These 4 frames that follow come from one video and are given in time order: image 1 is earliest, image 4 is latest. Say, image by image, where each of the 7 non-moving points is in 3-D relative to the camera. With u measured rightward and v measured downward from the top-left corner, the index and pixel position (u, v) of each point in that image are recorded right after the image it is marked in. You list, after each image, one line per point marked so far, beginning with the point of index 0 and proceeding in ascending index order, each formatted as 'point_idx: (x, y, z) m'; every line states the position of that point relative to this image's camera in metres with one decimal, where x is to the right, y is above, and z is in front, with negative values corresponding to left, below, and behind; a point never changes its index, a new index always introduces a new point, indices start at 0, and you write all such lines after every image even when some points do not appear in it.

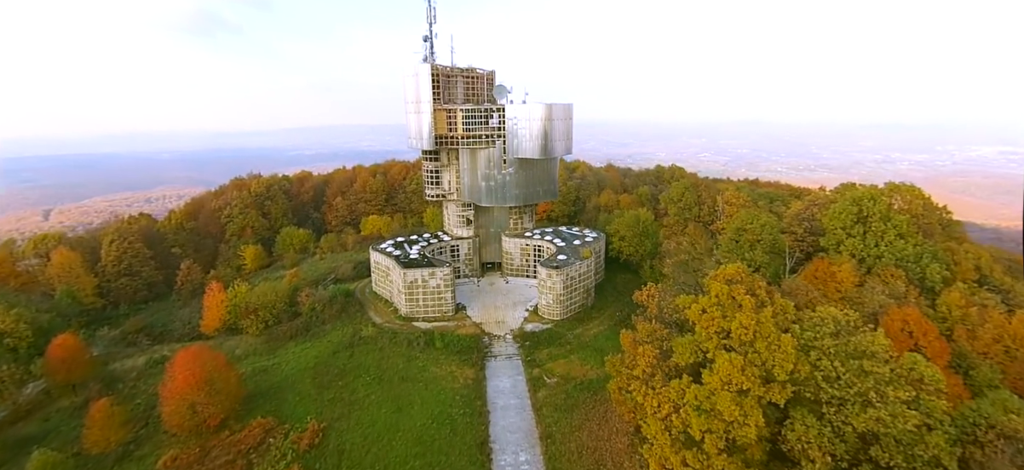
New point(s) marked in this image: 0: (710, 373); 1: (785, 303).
0: (+6.3, -4.4, +13.6) m
1: (+9.4, -2.4, +14.6) m
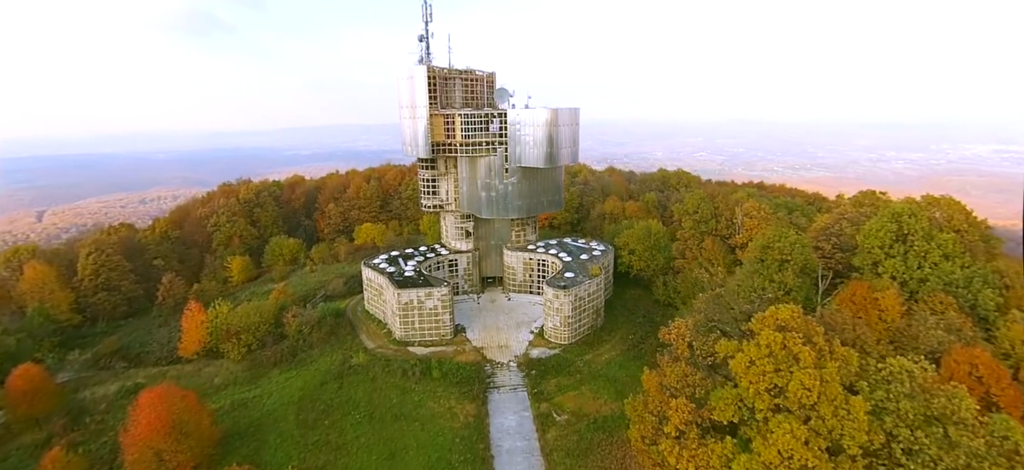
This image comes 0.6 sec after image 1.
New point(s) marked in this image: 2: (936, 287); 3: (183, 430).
0: (+6.7, -5.5, +11.3) m
1: (+9.7, -3.4, +12.4) m
2: (+19.7, -2.4, +19.8) m
3: (-14.9, -8.8, +19.4) m
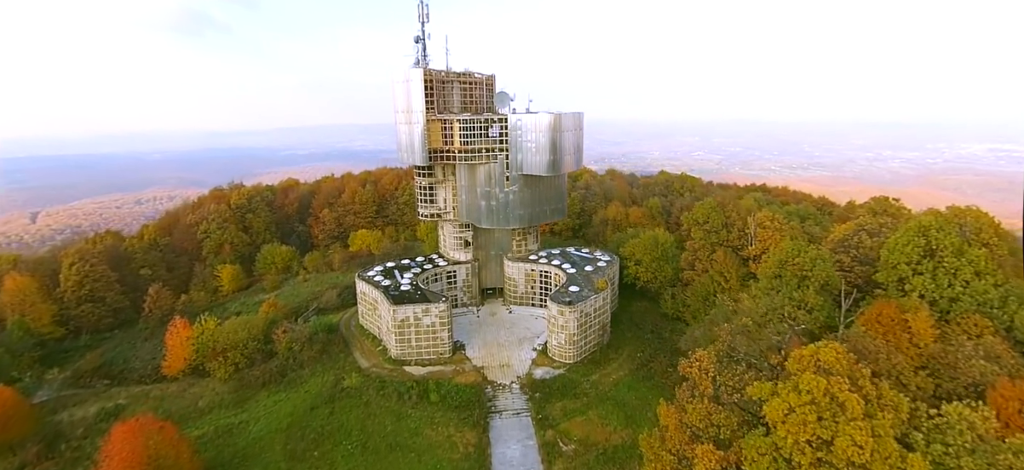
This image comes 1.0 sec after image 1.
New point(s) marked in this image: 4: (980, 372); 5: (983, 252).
0: (+6.9, -6.2, +9.9) m
1: (+9.9, -4.2, +11.0) m
2: (+19.9, -3.1, +18.5) m
3: (-14.7, -9.7, +17.9) m
4: (+16.2, -4.8, +14.8) m
5: (+21.6, -0.8, +19.6) m
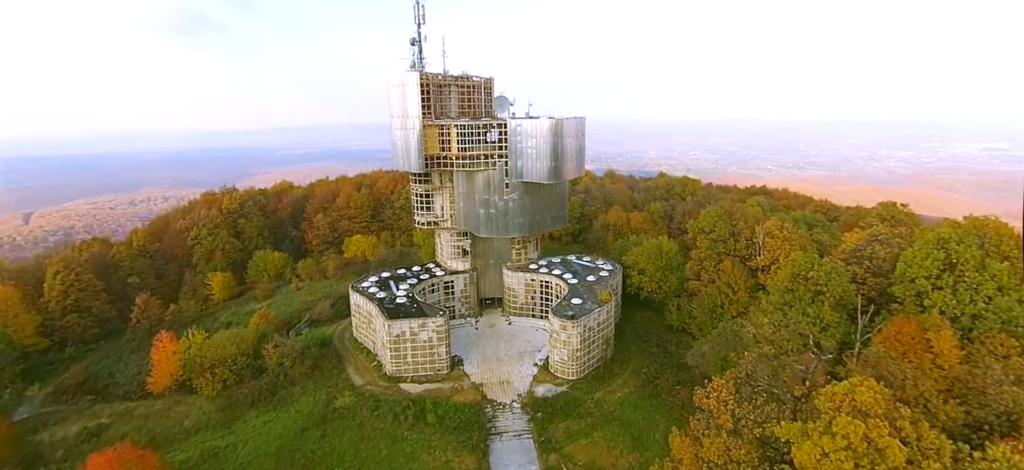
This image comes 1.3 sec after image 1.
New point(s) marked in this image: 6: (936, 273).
0: (+7.0, -6.9, +9.0) m
1: (+10.0, -4.8, +10.1) m
2: (+19.9, -3.7, +17.6) m
3: (-14.6, -10.4, +16.8) m
4: (+16.3, -5.4, +13.9) m
5: (+21.6, -1.4, +18.7) m
6: (+19.4, -1.8, +19.5) m
